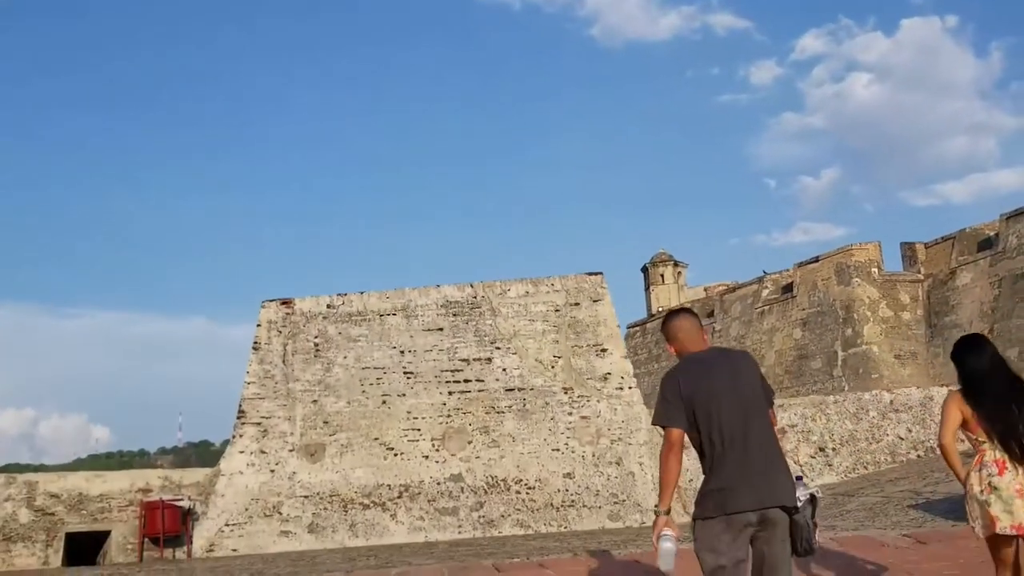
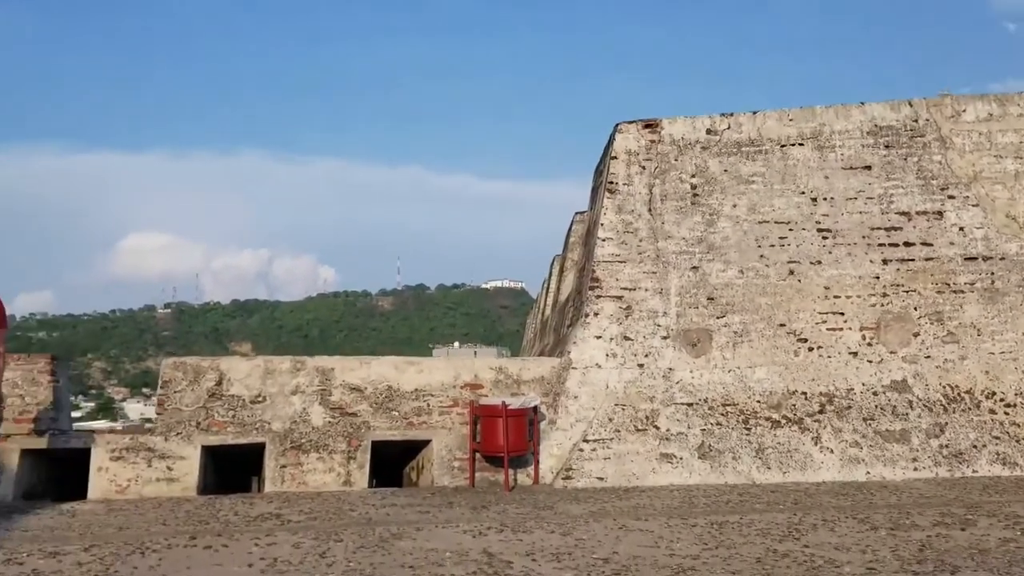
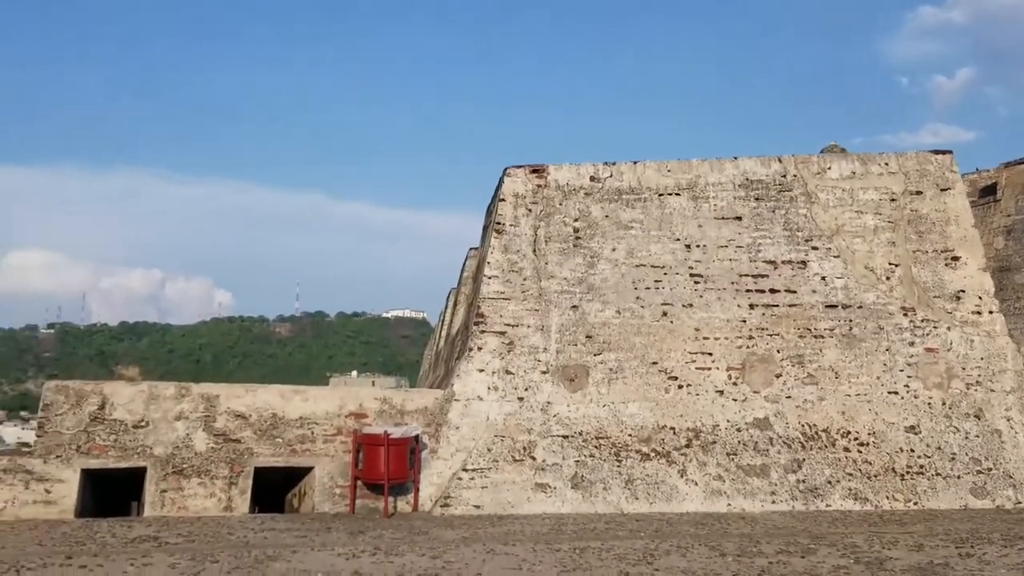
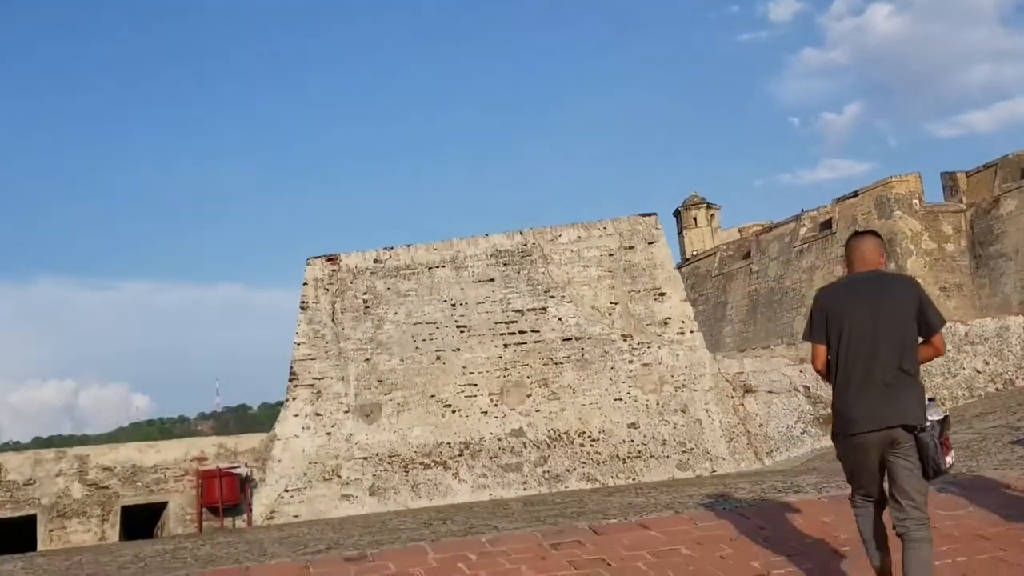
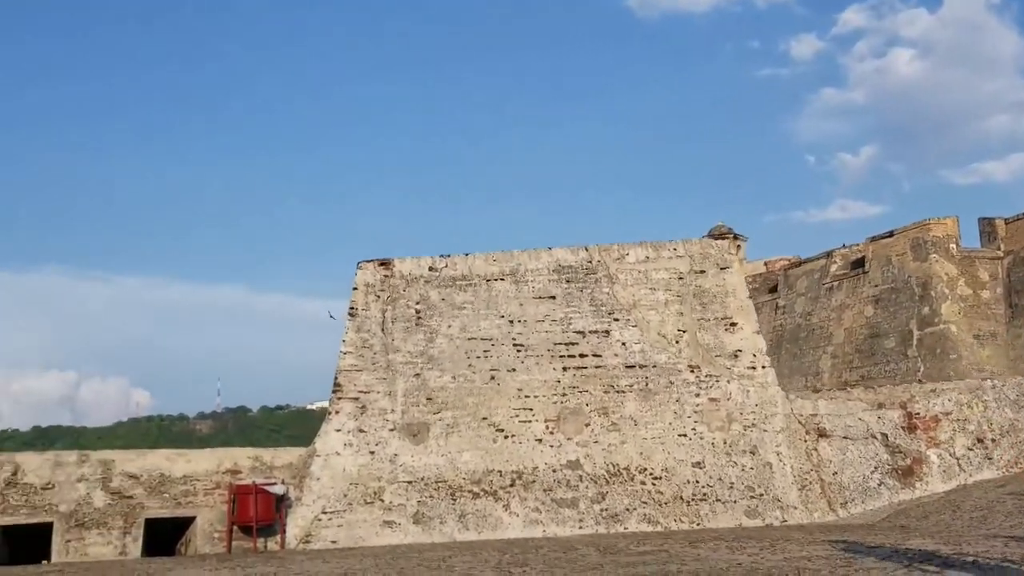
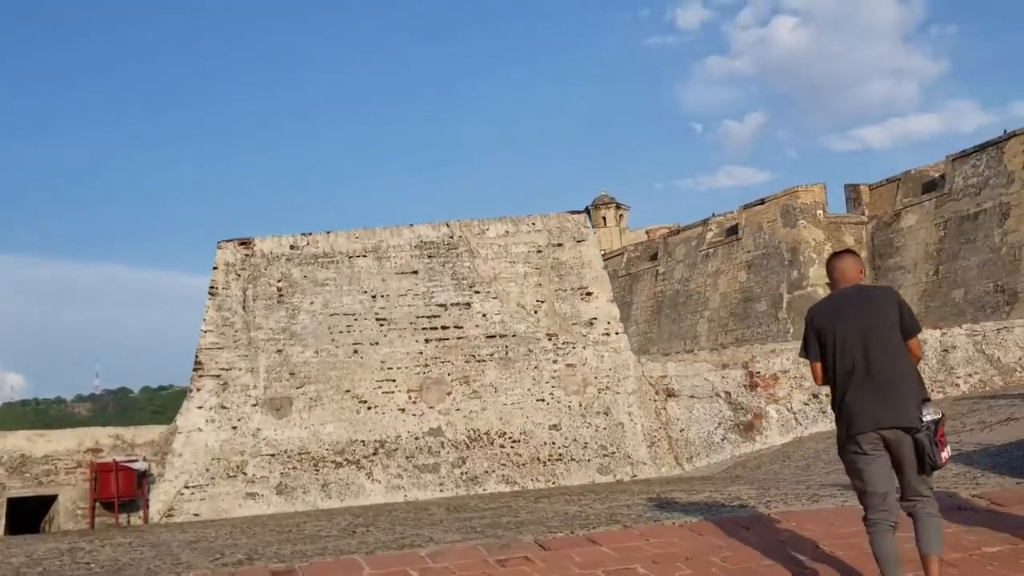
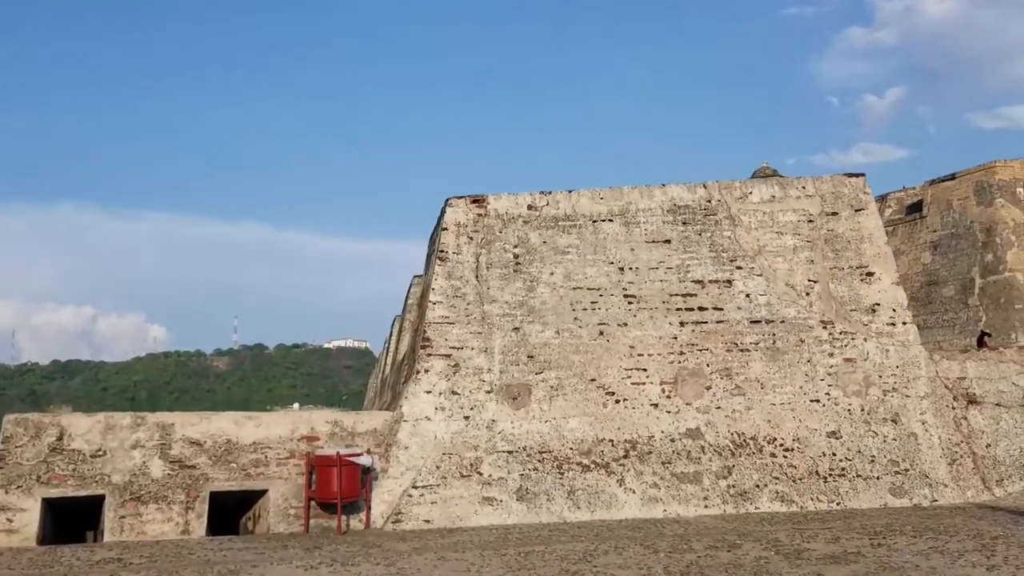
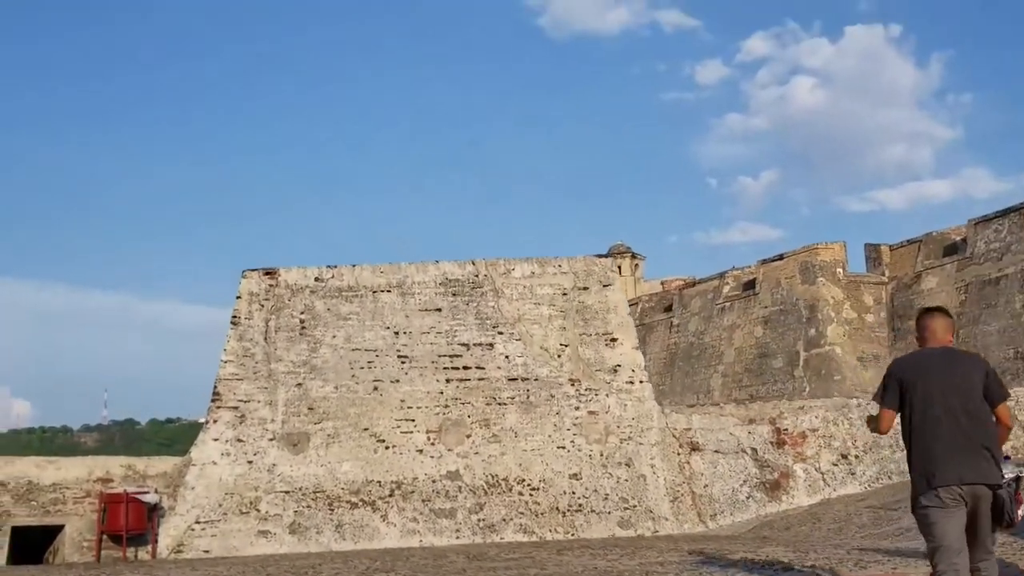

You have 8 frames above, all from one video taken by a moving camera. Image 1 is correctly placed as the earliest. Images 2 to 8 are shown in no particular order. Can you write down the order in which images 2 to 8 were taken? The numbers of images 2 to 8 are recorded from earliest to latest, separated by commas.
4, 6, 8, 5, 7, 3, 2
